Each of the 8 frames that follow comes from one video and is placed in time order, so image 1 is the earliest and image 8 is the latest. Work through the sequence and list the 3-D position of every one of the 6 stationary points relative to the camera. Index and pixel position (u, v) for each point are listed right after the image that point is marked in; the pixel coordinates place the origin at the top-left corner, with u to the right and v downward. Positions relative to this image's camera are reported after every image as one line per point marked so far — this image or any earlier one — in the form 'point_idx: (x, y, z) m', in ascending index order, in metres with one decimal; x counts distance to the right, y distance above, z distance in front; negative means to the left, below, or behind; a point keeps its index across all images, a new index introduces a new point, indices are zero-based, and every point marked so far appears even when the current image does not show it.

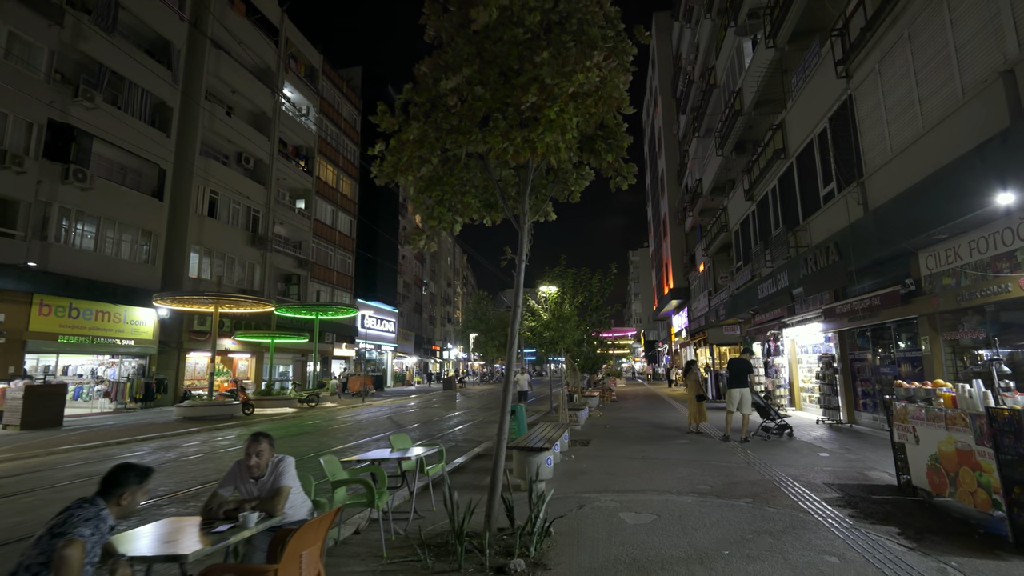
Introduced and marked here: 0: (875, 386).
0: (+8.6, -2.4, +11.5) m
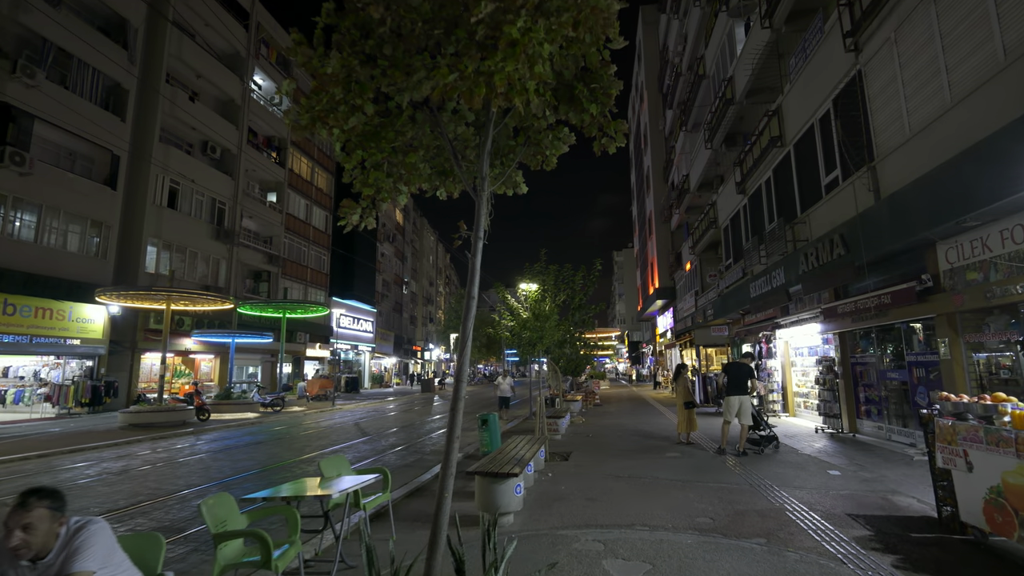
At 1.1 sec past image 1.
0: (+8.0, -2.3, +10.6) m
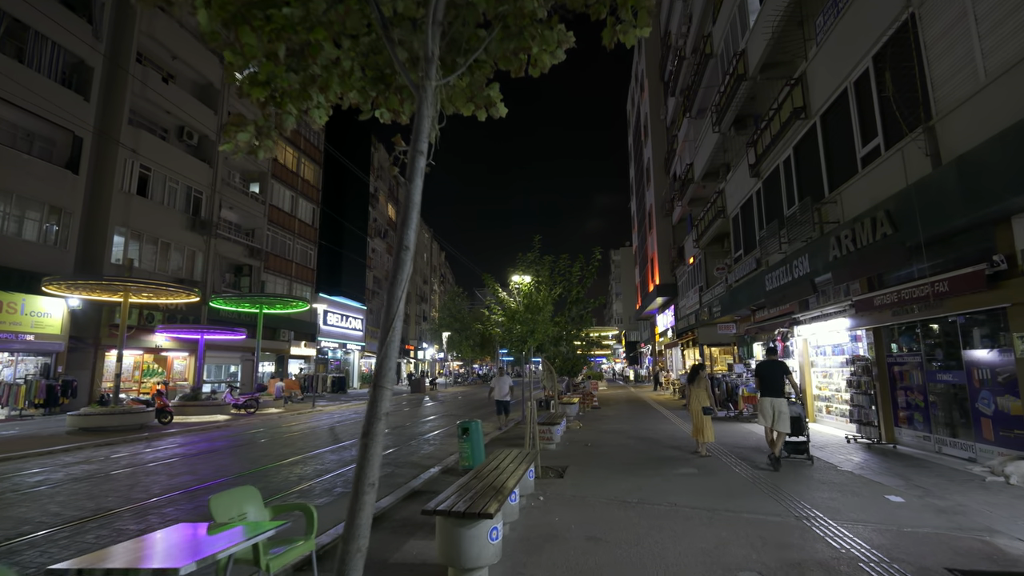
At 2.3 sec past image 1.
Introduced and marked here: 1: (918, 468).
0: (+7.8, -2.1, +9.1) m
1: (+6.4, -2.8, +7.6) m
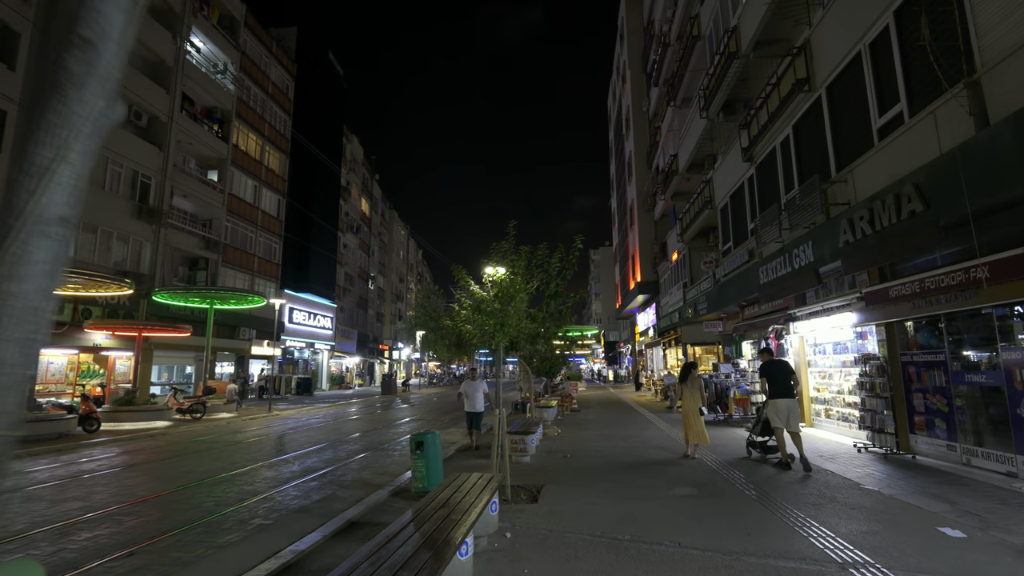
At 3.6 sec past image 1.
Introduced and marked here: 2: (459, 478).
0: (+7.2, -1.9, +8.0) m
1: (+5.9, -2.6, +6.4) m
2: (-0.6, -2.2, +5.6) m
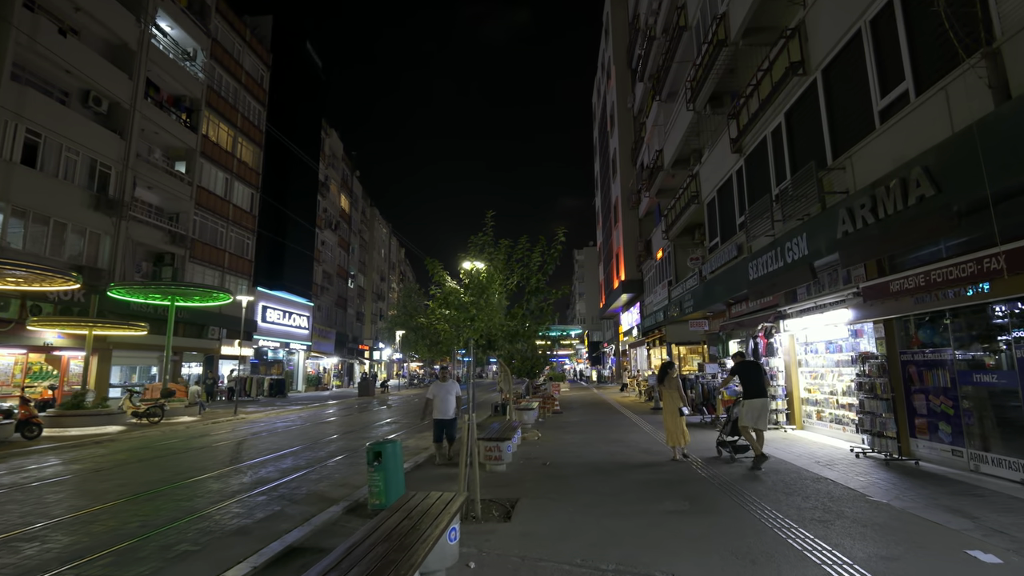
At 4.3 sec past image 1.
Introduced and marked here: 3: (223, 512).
0: (+6.8, -1.8, +7.5) m
1: (+5.6, -2.5, +5.8) m
2: (-0.9, -2.1, +4.8) m
3: (-4.1, -3.2, +6.9) m
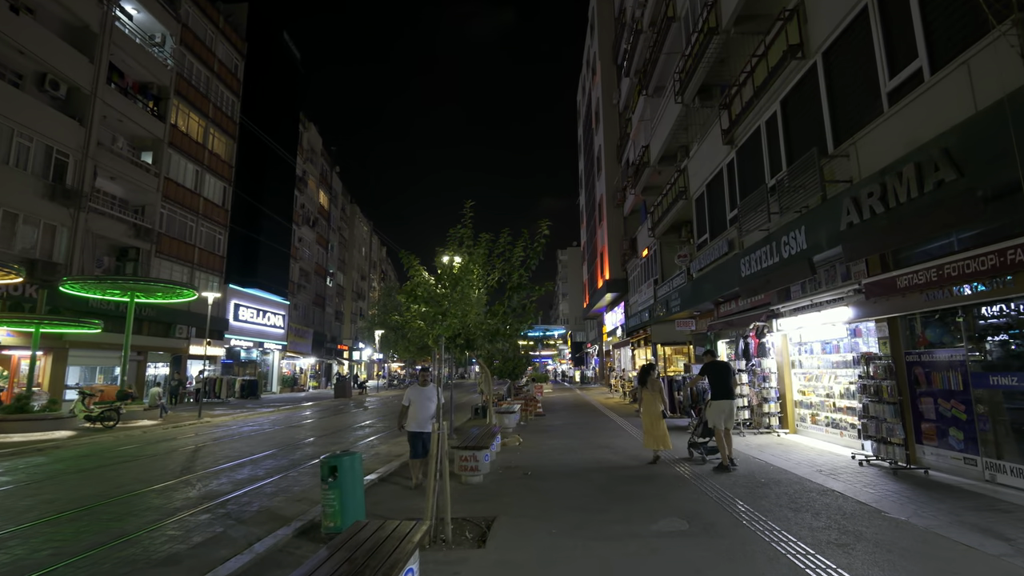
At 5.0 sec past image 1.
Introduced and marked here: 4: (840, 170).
0: (+6.5, -1.7, +7.0) m
1: (+5.3, -2.5, +5.3) m
2: (-1.1, -2.0, +4.0) m
3: (-4.4, -3.1, +6.0) m
4: (+5.6, +2.0, +8.3) m
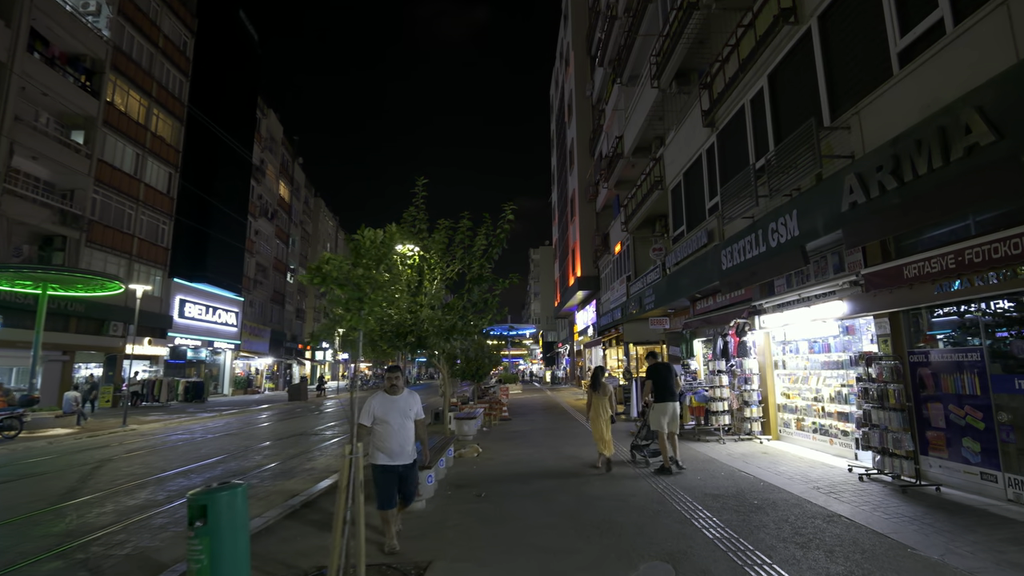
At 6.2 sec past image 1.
0: (+5.9, -1.6, +6.1) m
1: (+4.8, -2.3, +4.3) m
2: (-1.6, -1.8, +2.7) m
3: (-5.0, -2.8, +4.5) m
4: (+5.0, +2.2, +7.3) m
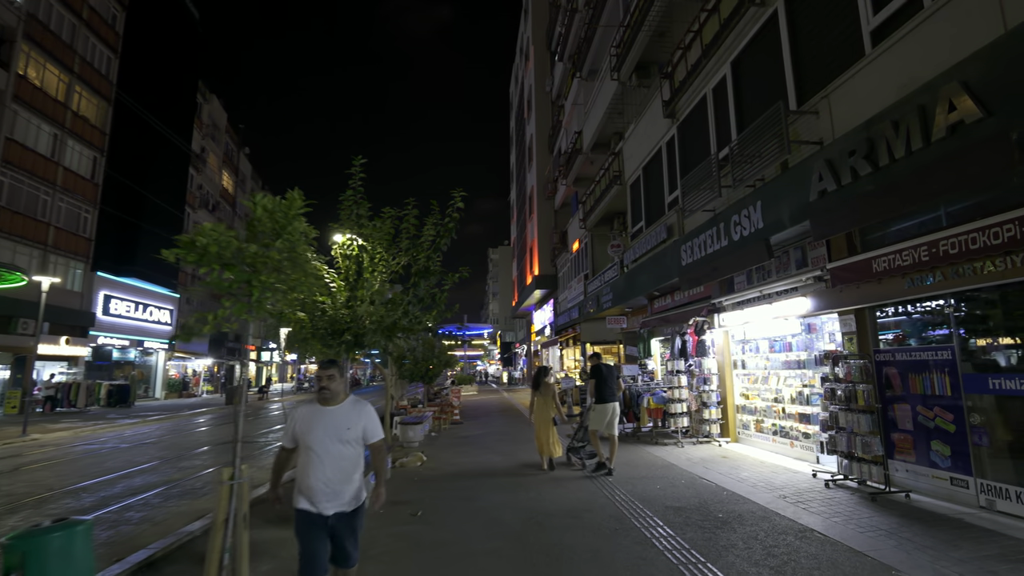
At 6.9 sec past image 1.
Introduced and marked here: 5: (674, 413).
0: (+5.2, -1.5, +5.8) m
1: (+4.2, -2.3, +3.9) m
2: (-1.9, -1.6, +1.7) m
3: (-5.5, -2.7, +3.2) m
4: (+4.2, +2.2, +7.0) m
5: (+3.6, -2.8, +10.8) m
